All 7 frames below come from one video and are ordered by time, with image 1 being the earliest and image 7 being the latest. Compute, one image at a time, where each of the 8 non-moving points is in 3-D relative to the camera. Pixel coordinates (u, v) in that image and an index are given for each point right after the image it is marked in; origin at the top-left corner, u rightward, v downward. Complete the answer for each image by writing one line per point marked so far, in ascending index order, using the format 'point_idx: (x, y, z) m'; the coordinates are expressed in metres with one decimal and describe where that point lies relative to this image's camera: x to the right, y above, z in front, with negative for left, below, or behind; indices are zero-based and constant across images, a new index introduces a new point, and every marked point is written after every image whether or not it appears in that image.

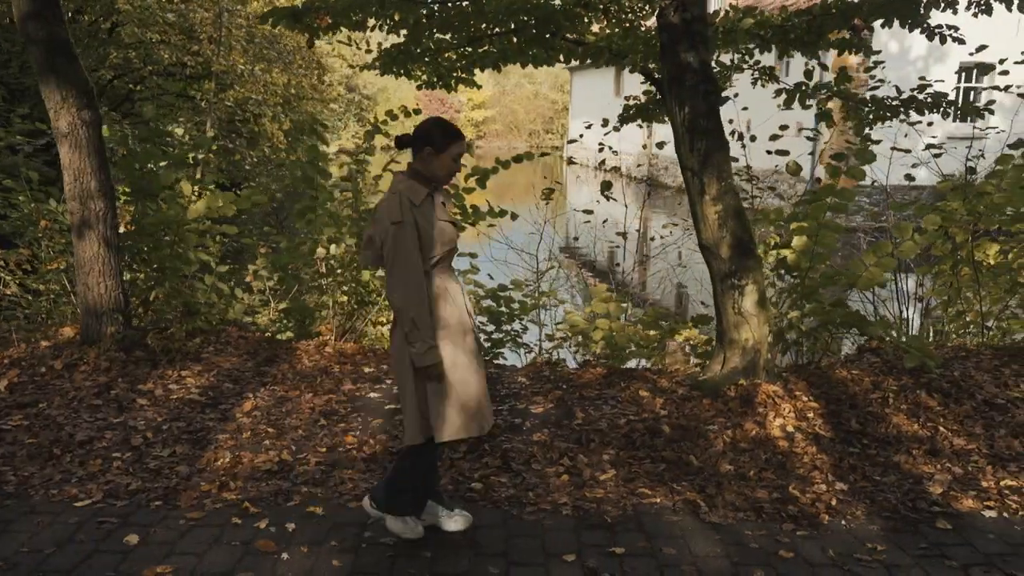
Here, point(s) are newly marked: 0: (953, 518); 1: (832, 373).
0: (+1.9, -1.0, +3.6) m
1: (+2.0, -0.5, +5.3) m
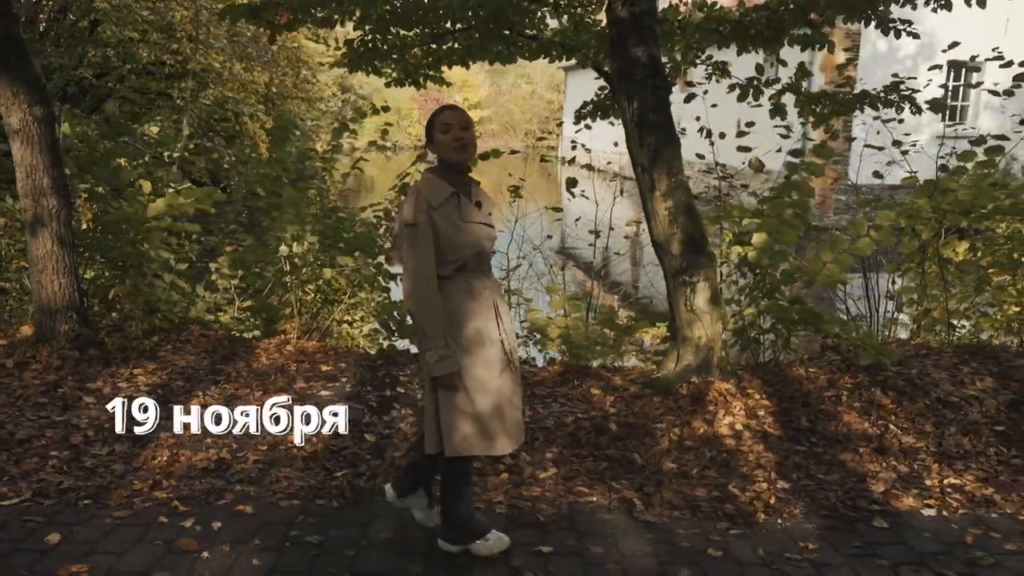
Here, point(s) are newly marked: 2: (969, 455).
0: (+1.6, -1.0, +3.6) m
1: (+1.7, -0.5, +5.2) m
2: (+2.3, -0.8, +4.2) m
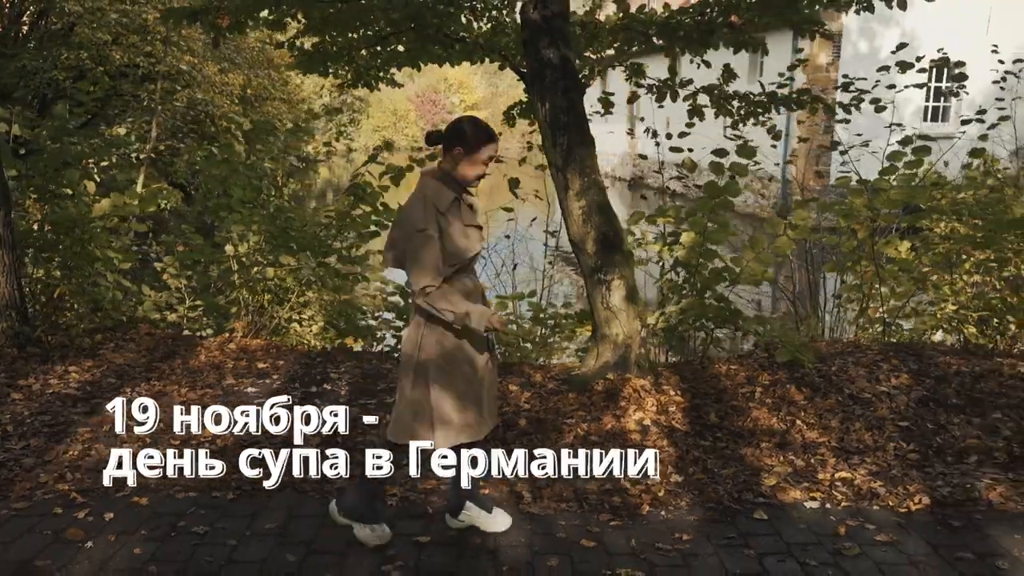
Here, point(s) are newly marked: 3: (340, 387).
0: (+1.1, -1.0, +3.7) m
1: (+1.2, -0.5, +5.3) m
2: (+1.8, -0.8, +4.3) m
3: (-1.1, -0.6, +5.3) m
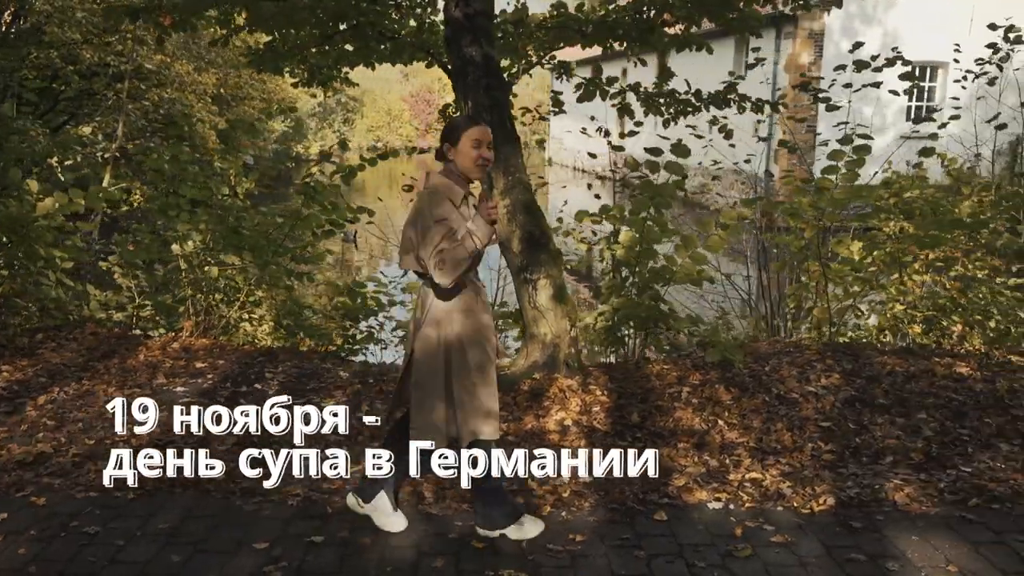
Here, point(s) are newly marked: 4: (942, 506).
0: (+0.7, -1.0, +3.6) m
1: (+0.8, -0.5, +5.3) m
2: (+1.4, -0.8, +4.3) m
3: (-1.5, -0.6, +5.3) m
4: (+1.9, -0.9, +3.7) m
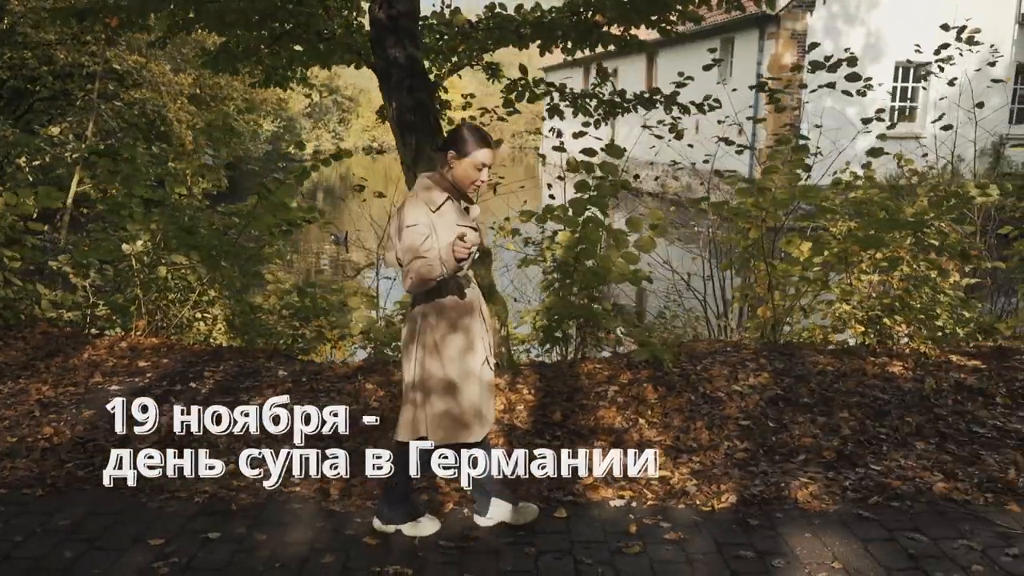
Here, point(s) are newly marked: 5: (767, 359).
0: (+0.3, -1.0, +3.7) m
1: (+0.4, -0.5, +5.3) m
2: (+0.9, -0.8, +4.3) m
3: (-1.9, -0.6, +5.3) m
4: (+1.4, -0.9, +3.7) m
5: (+1.7, -0.5, +5.5) m
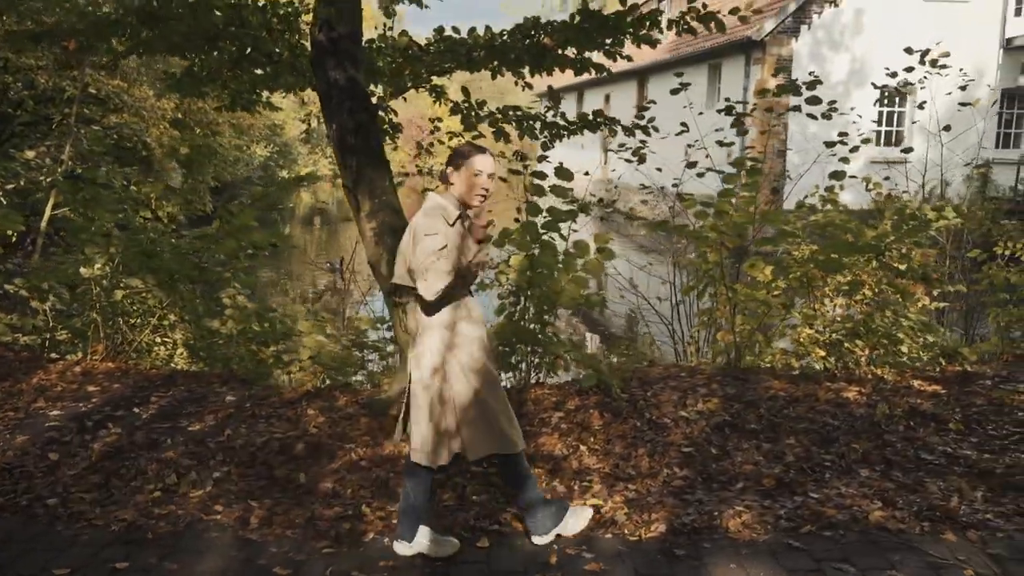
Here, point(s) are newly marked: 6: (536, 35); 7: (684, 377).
0: (-0.1, -1.1, +3.6) m
1: (+0.1, -0.6, +5.2) m
2: (+0.6, -0.9, +4.2) m
3: (-2.3, -0.8, +5.2) m
4: (+1.1, -1.0, +3.6) m
5: (+1.3, -0.6, +5.4) m
6: (+0.2, +1.7, +5.6) m
7: (+1.1, -0.6, +5.6) m
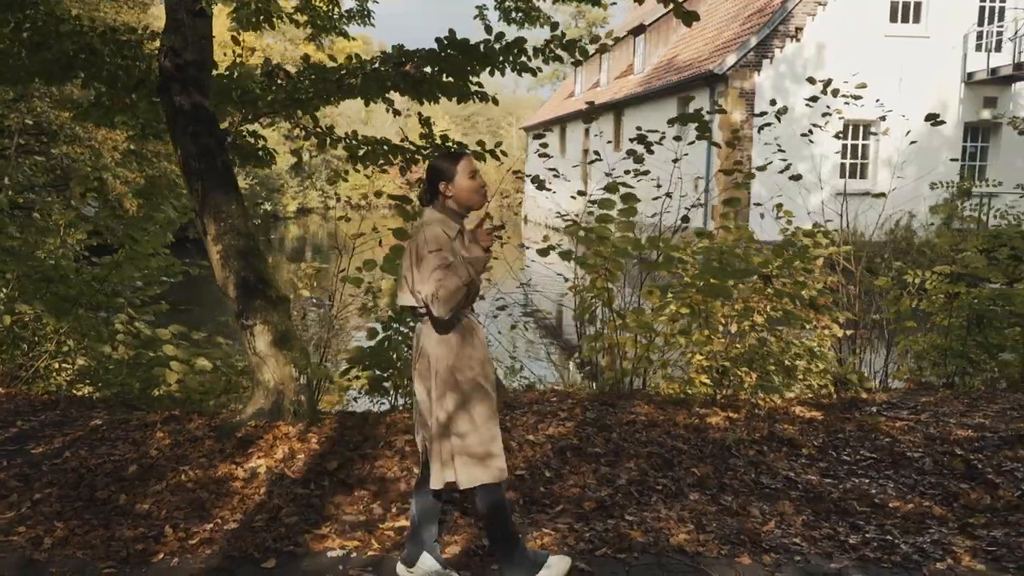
0: (-0.9, -1.1, +3.6) m
1: (-0.8, -0.8, +5.2) m
2: (-0.3, -1.0, +4.2) m
3: (-3.1, -0.9, +5.2) m
4: (+0.2, -1.1, +3.6) m
5: (+0.5, -0.8, +5.4) m
6: (-0.7, +1.5, +5.7) m
7: (+0.3, -0.7, +5.6) m
